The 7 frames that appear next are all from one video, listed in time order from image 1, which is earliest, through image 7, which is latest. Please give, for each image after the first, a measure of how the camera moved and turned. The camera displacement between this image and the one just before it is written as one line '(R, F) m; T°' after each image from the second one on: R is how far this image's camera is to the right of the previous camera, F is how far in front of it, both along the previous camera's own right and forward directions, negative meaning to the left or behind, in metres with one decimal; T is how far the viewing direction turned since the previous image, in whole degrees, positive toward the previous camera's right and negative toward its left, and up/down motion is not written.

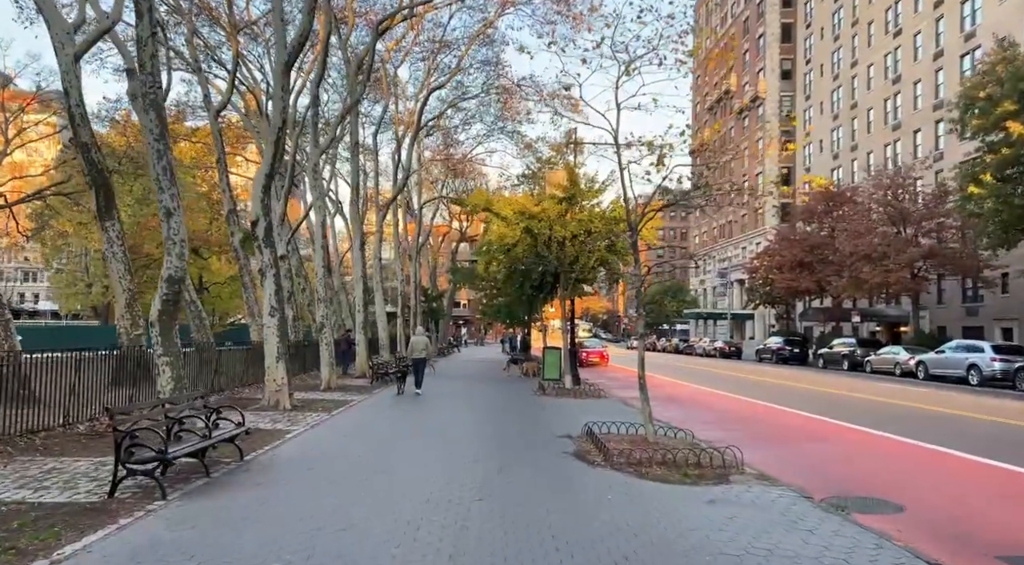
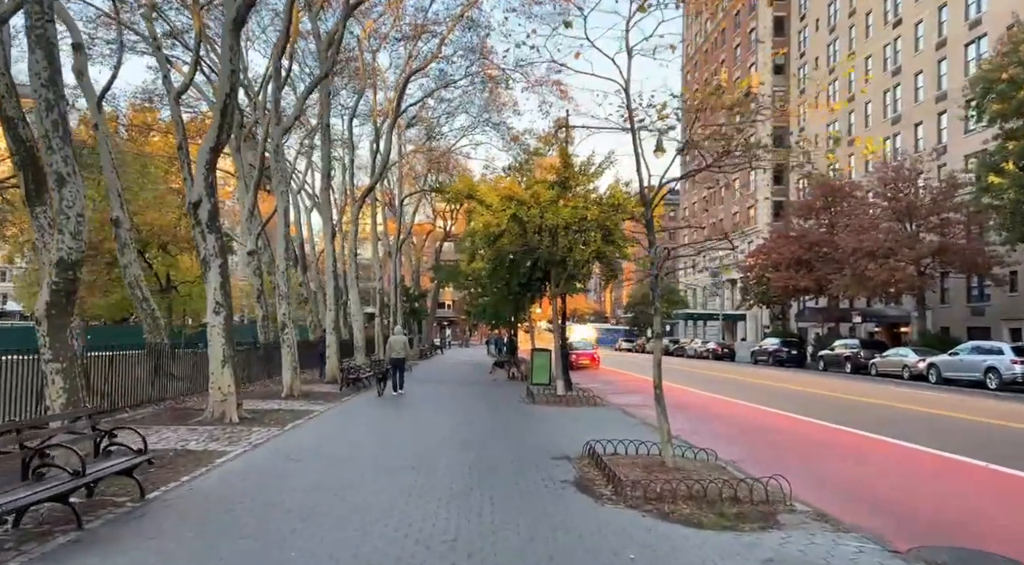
(0.0, +1.9) m; +1°
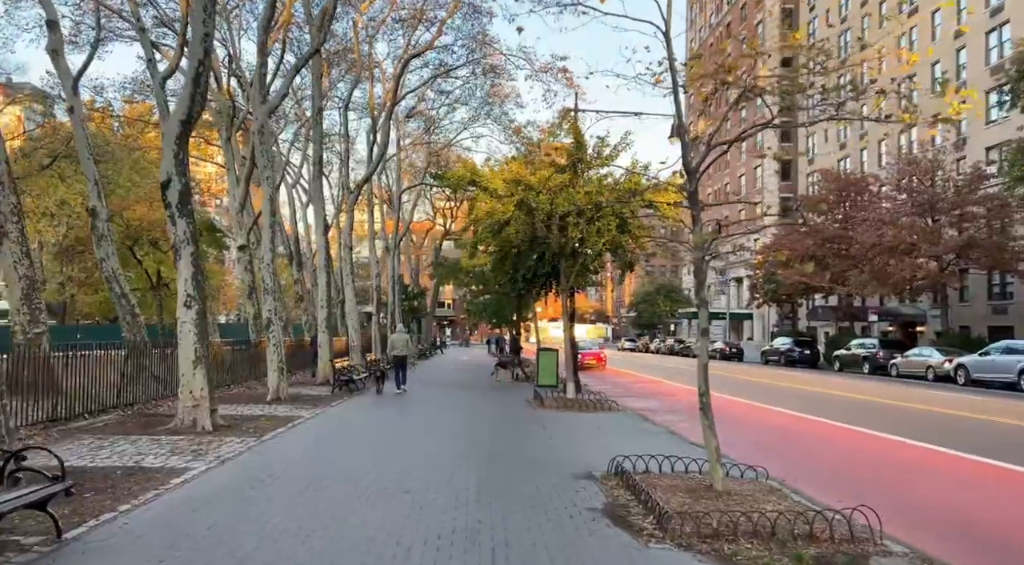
(-0.1, +1.4) m; 0°
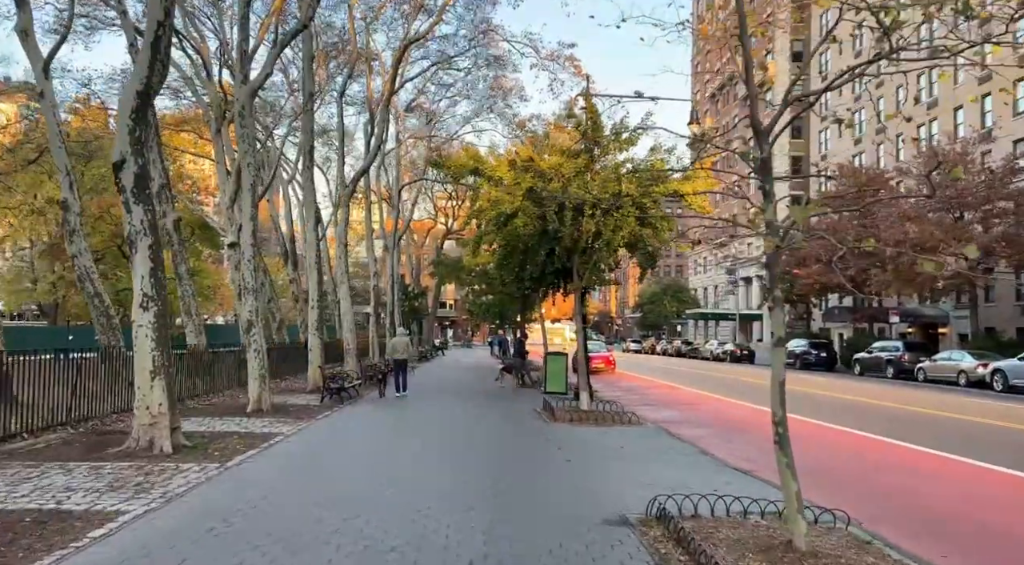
(-0.1, +1.5) m; 0°
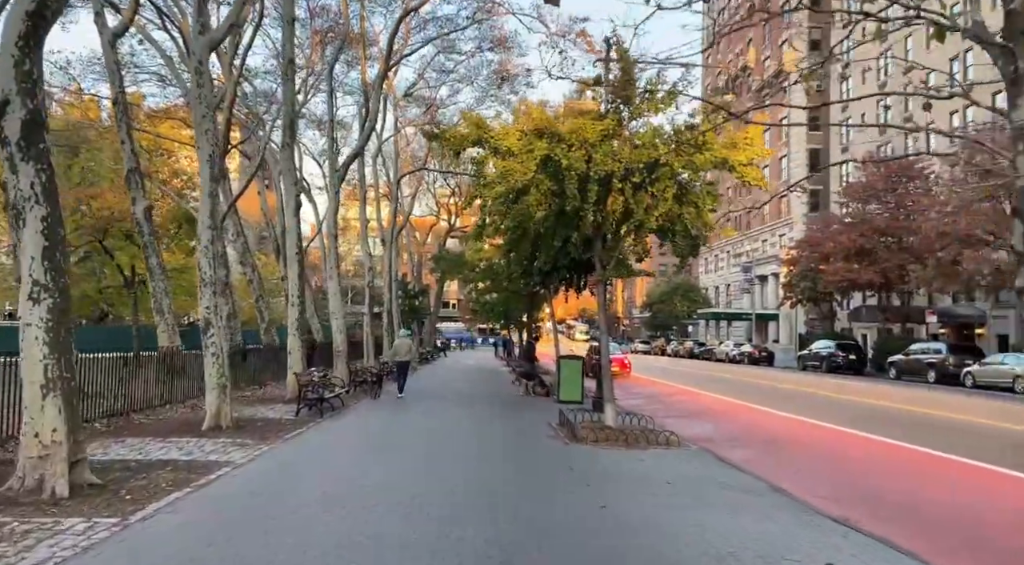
(-0.1, +2.4) m; 0°
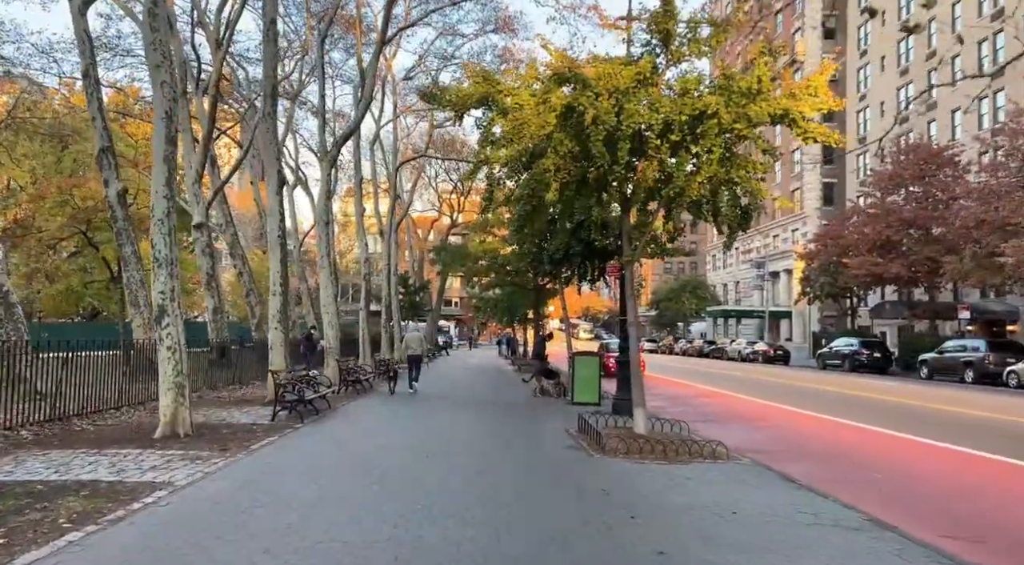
(-0.1, +1.8) m; 0°
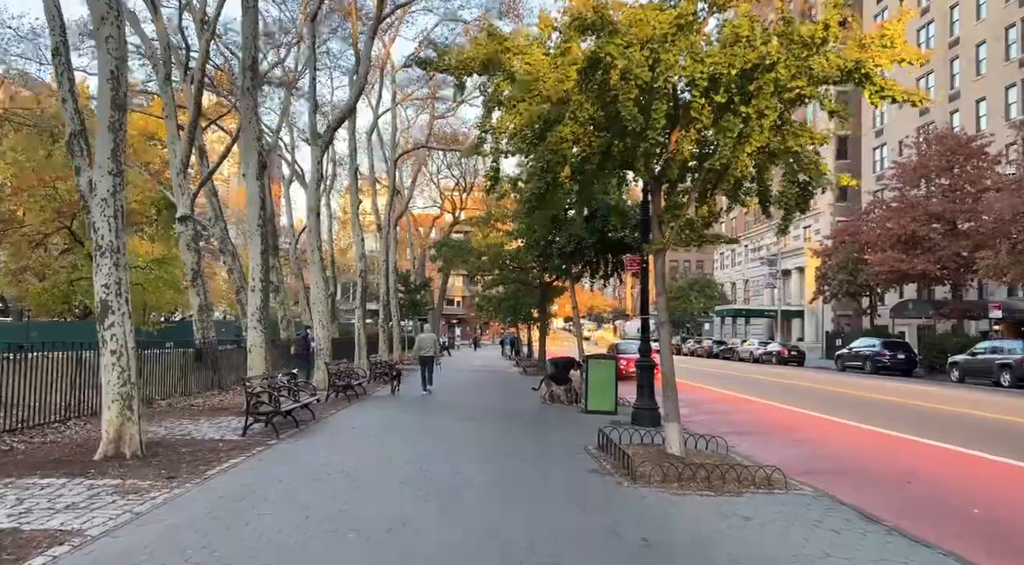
(-0.1, +1.5) m; 0°
